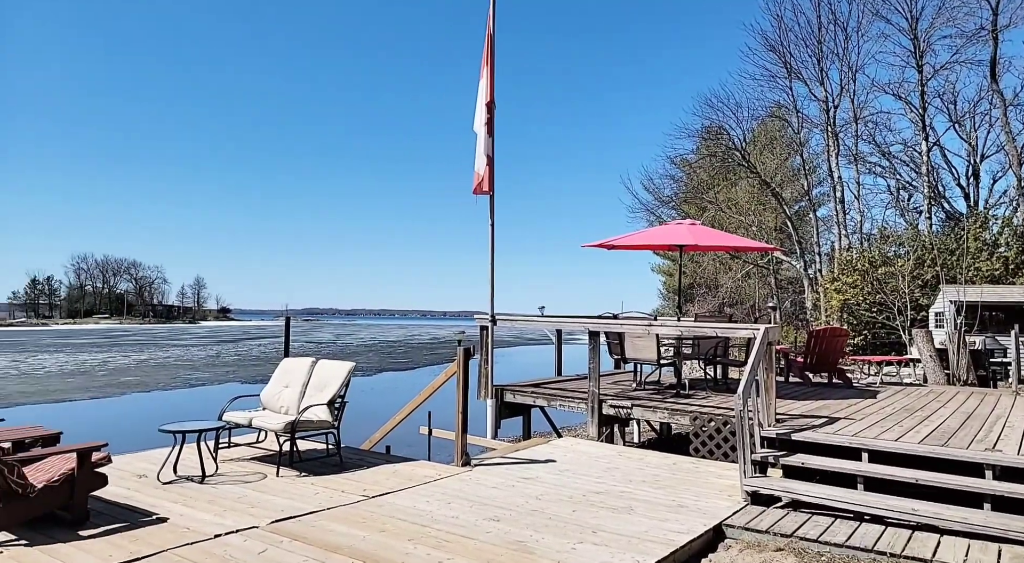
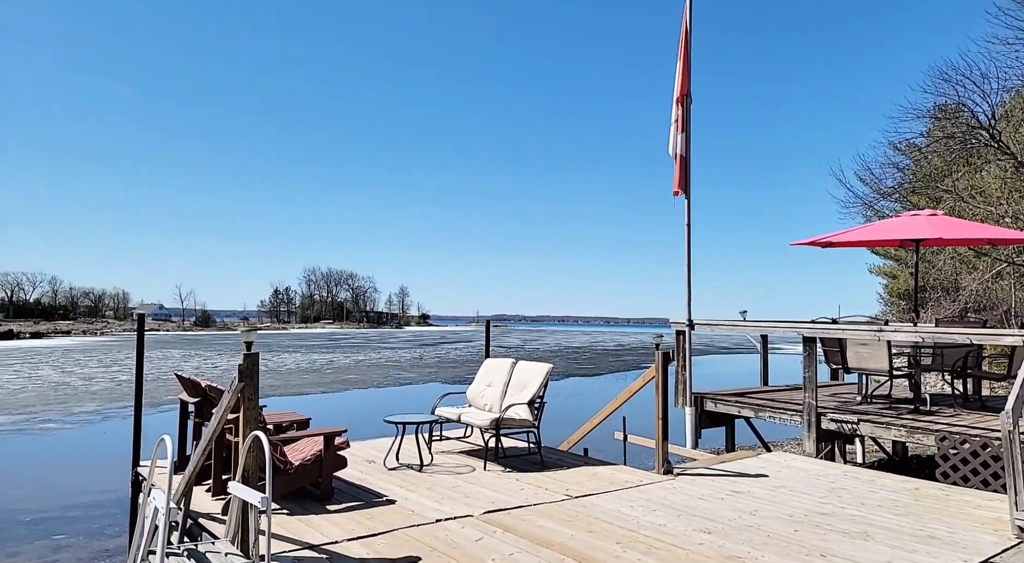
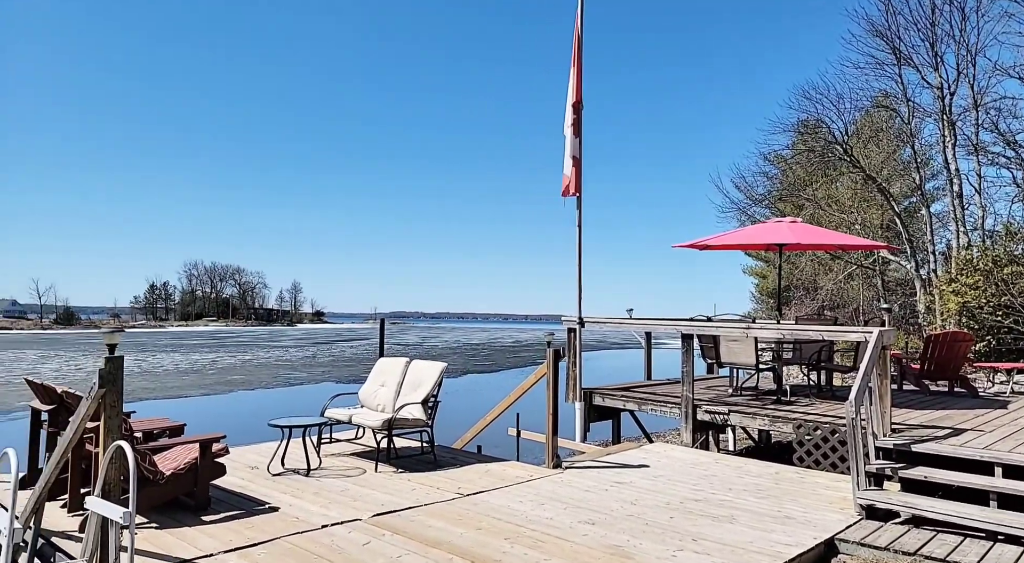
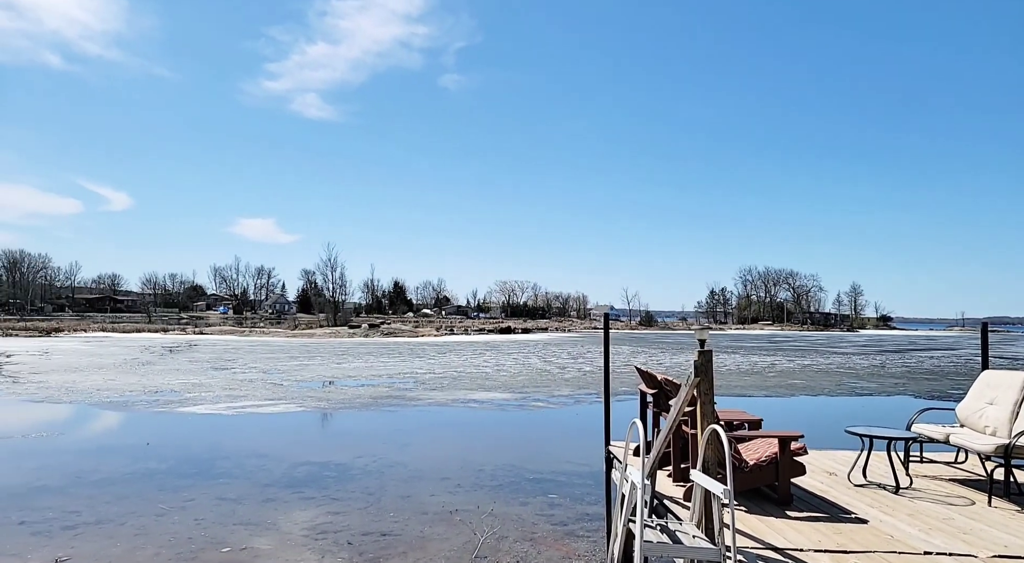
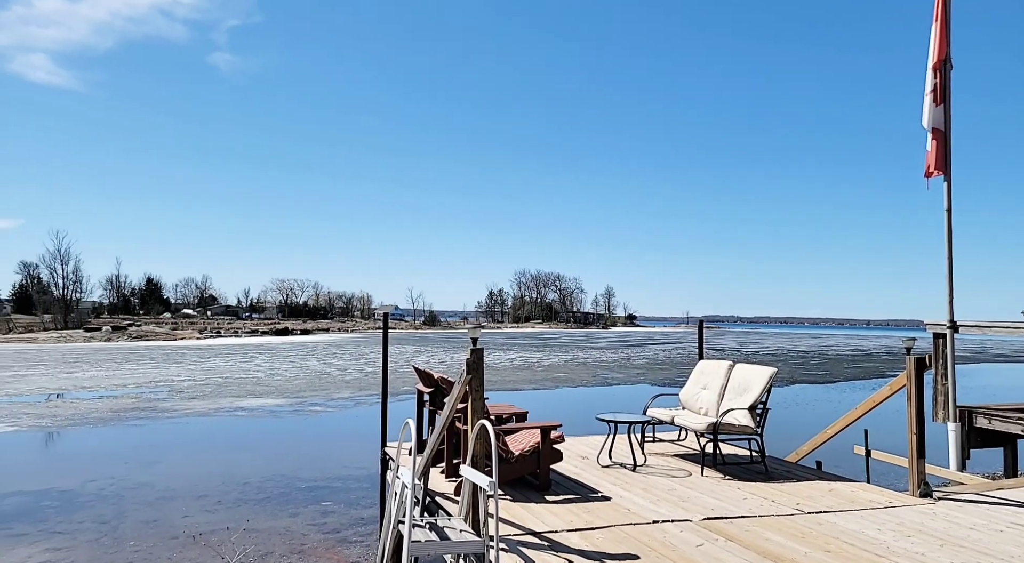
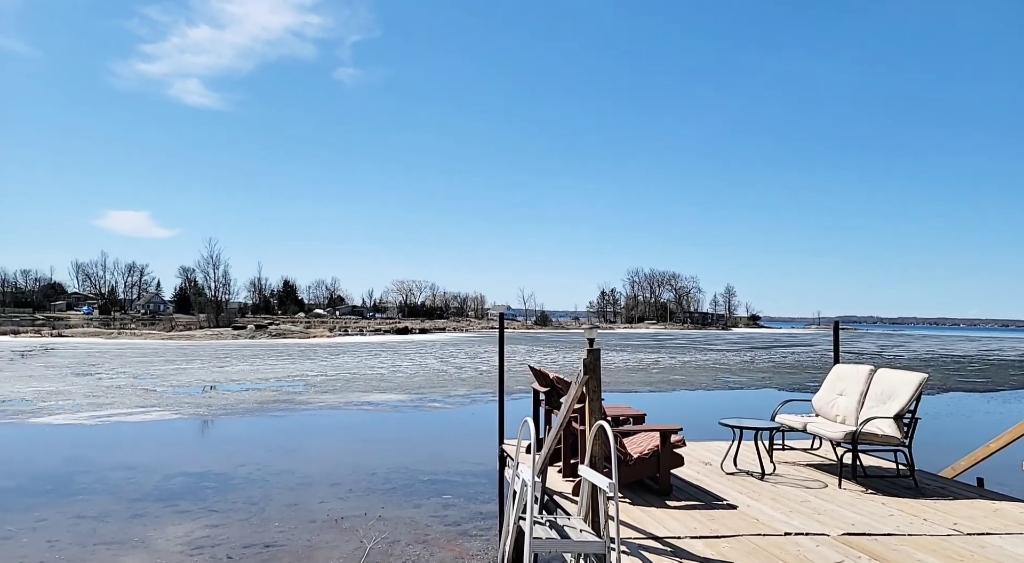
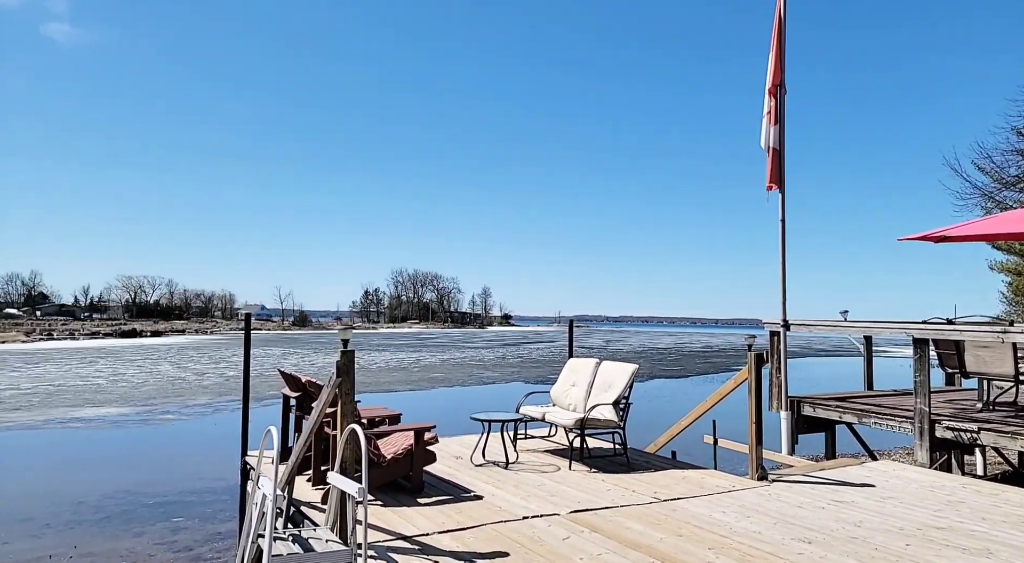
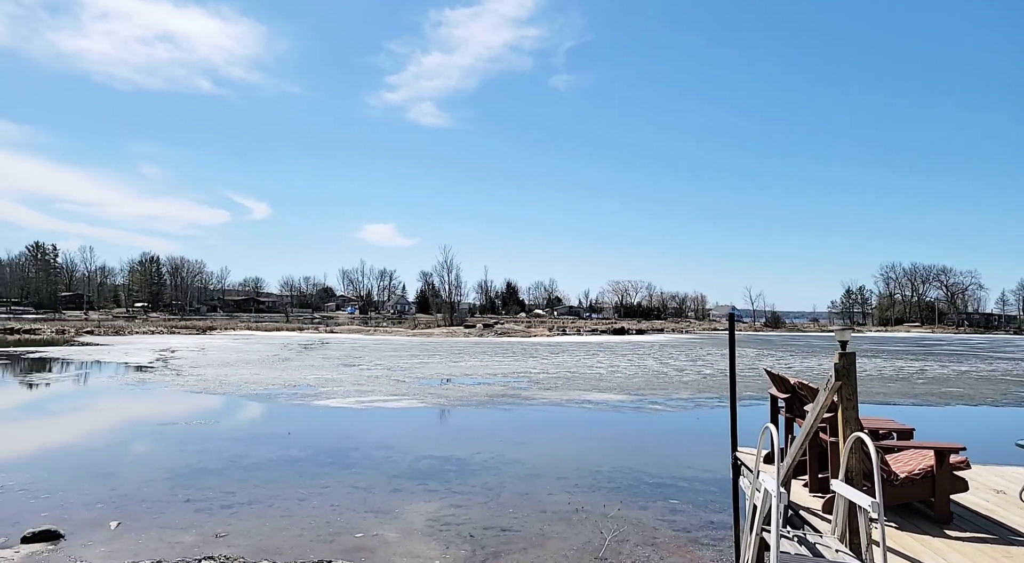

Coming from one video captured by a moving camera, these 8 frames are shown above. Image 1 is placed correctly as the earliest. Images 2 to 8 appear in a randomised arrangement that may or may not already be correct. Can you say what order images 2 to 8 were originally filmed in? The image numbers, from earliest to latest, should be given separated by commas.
3, 2, 7, 5, 6, 4, 8
